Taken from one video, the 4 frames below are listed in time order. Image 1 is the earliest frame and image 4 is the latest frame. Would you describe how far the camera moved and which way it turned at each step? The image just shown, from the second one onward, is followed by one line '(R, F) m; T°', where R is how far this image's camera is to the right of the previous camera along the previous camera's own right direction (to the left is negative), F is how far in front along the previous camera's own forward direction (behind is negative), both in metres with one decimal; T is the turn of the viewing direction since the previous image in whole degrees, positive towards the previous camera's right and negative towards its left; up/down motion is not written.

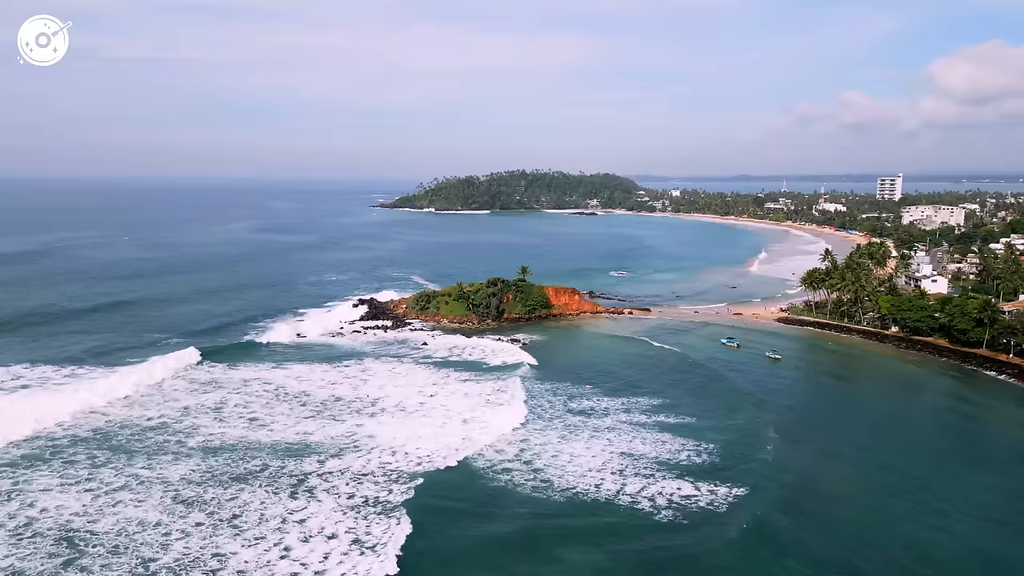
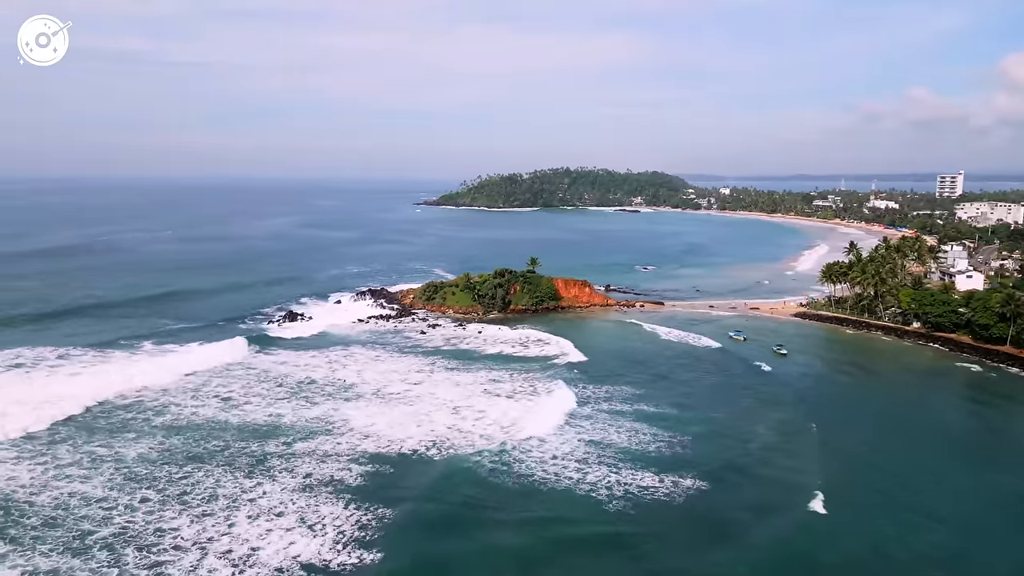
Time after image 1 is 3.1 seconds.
(+2.8, +0.6) m; -3°
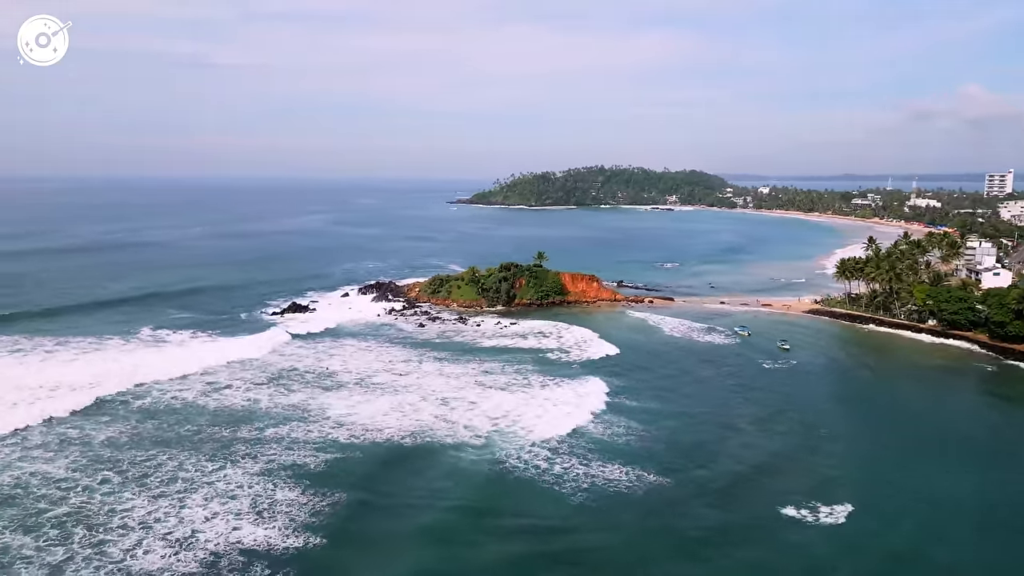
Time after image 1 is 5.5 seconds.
(+2.1, +0.4) m; -3°
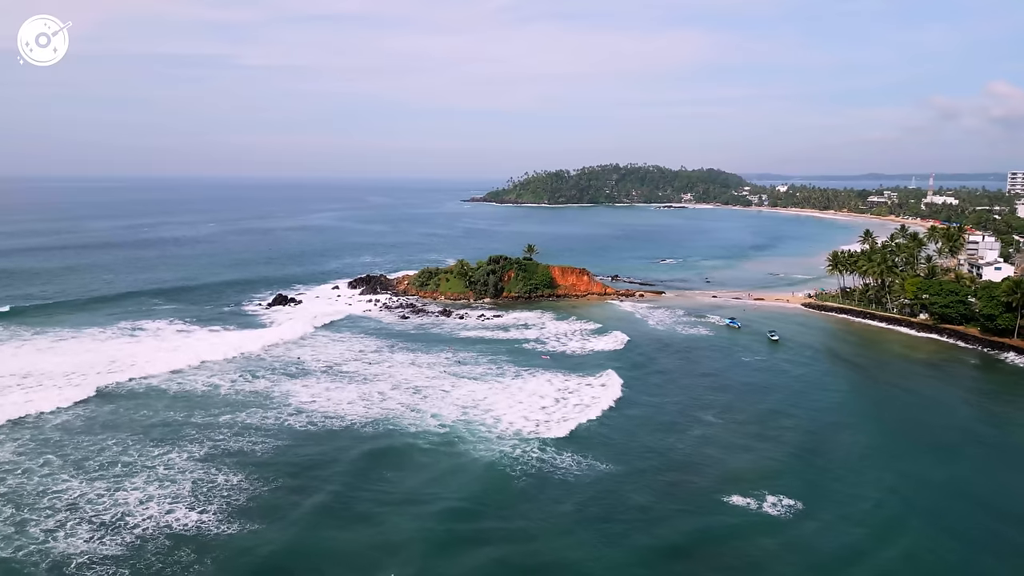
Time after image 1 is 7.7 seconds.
(+2.0, +0.3) m; -1°
